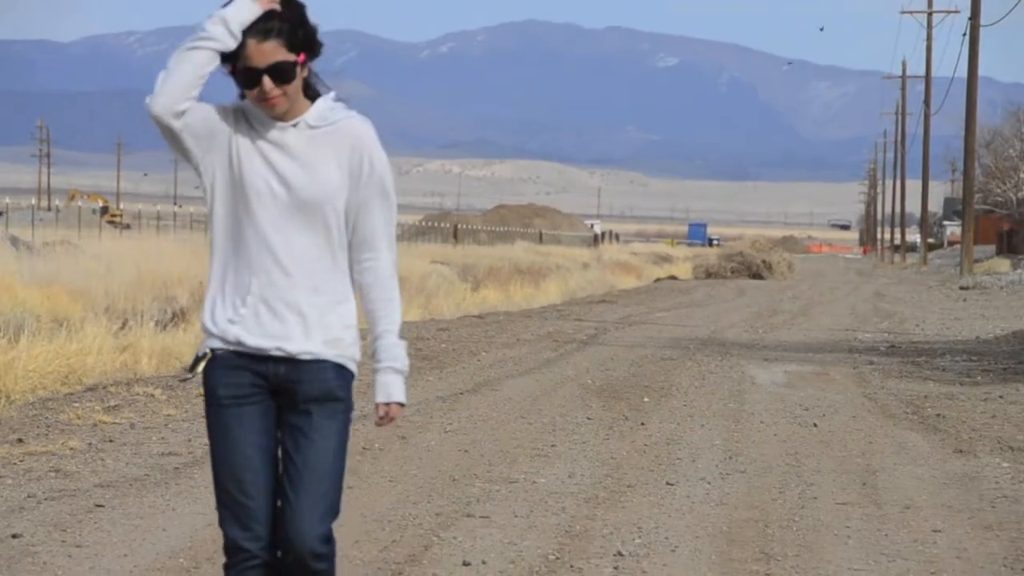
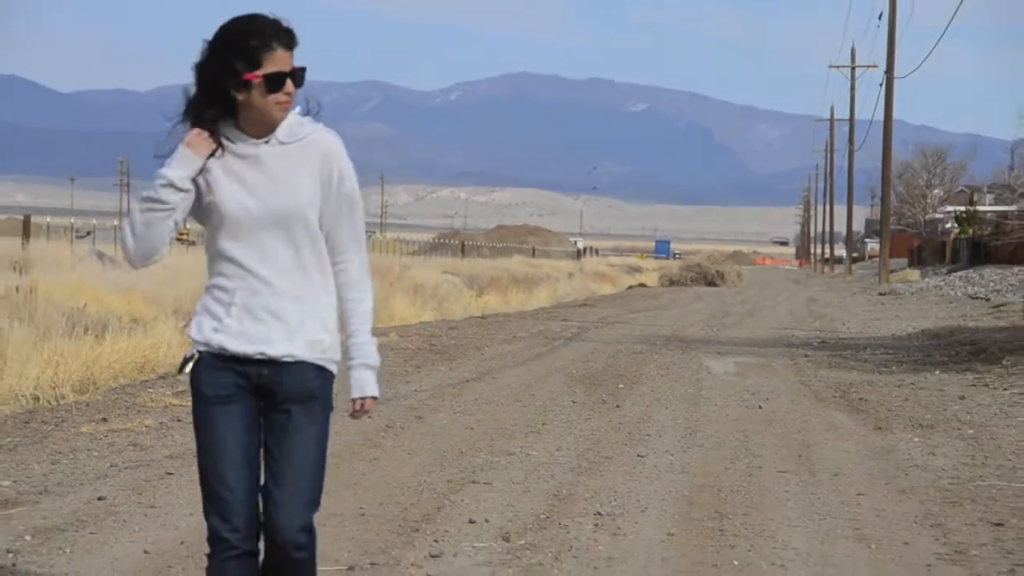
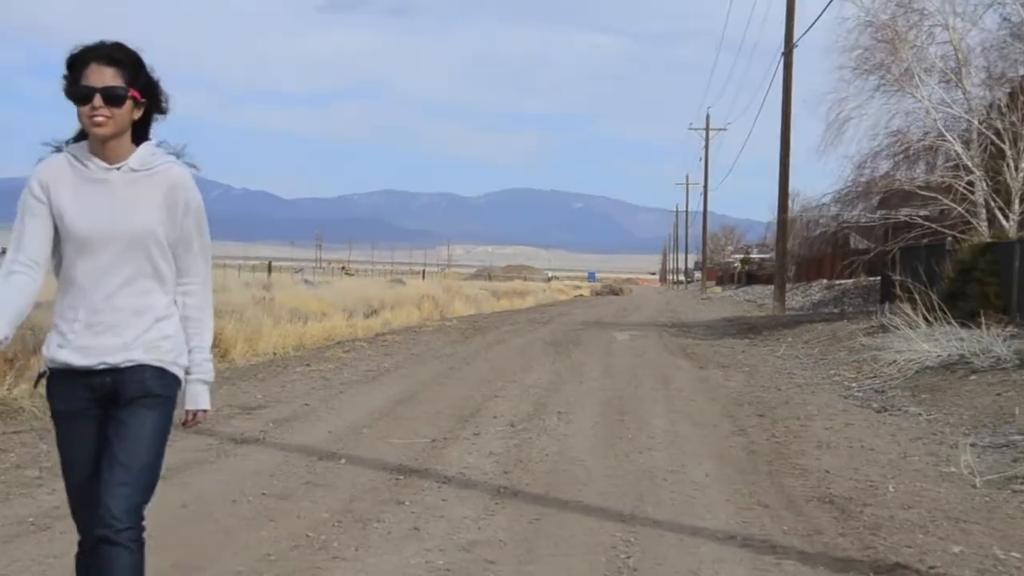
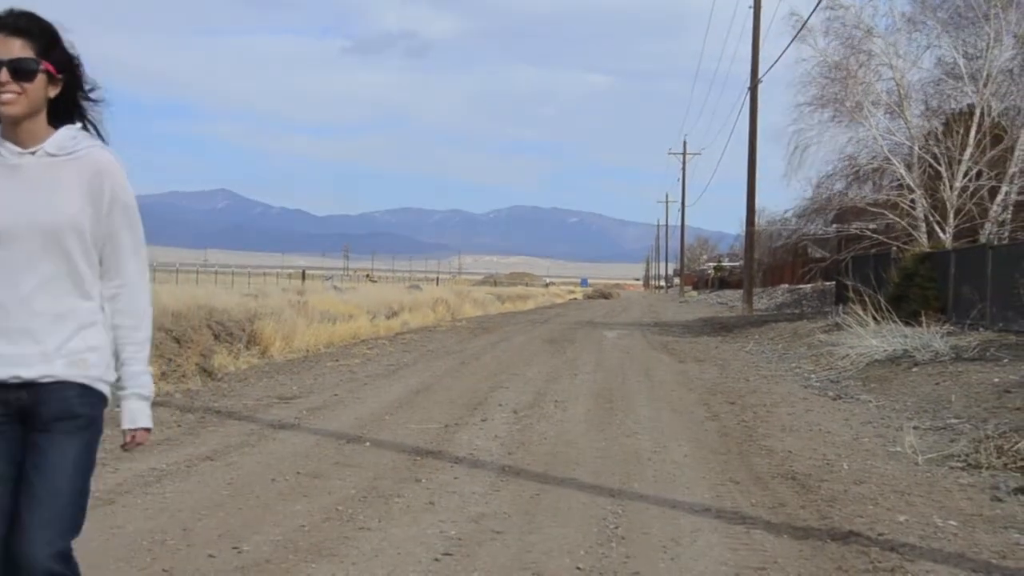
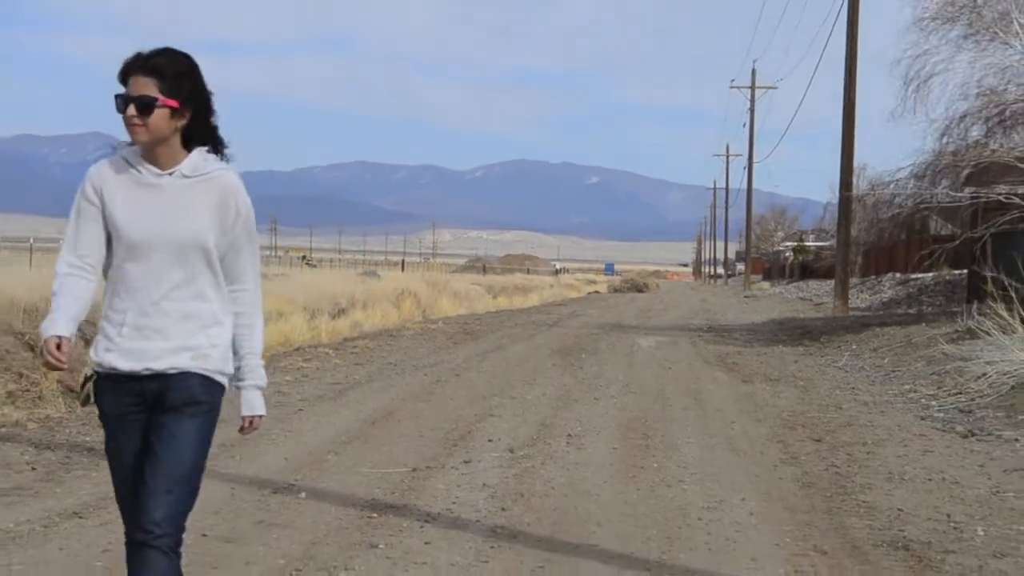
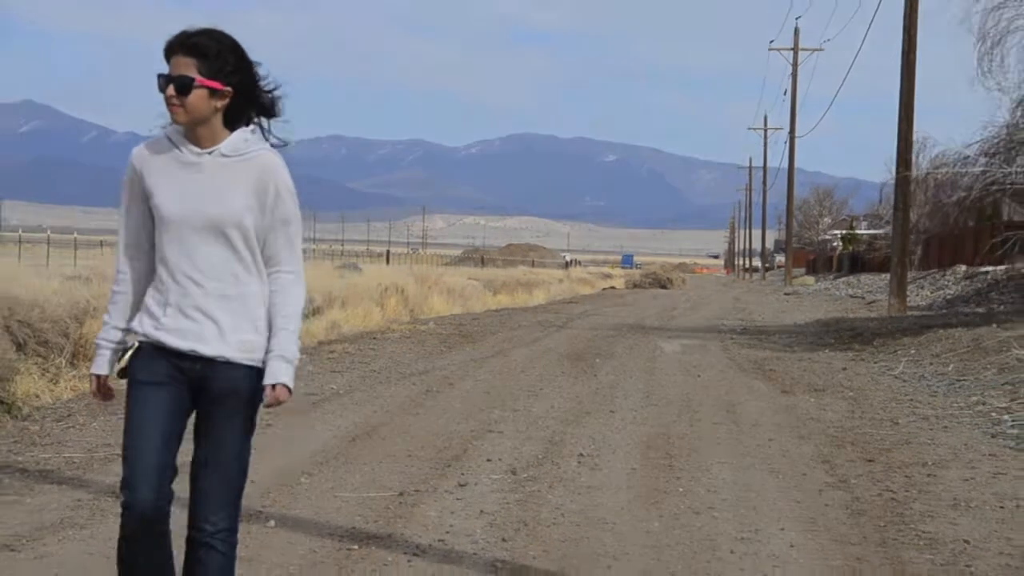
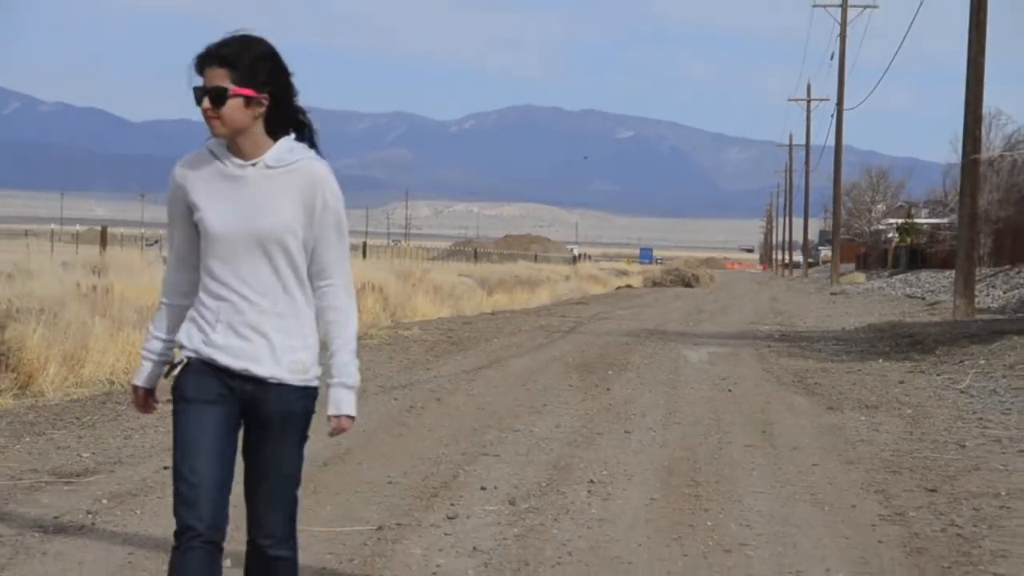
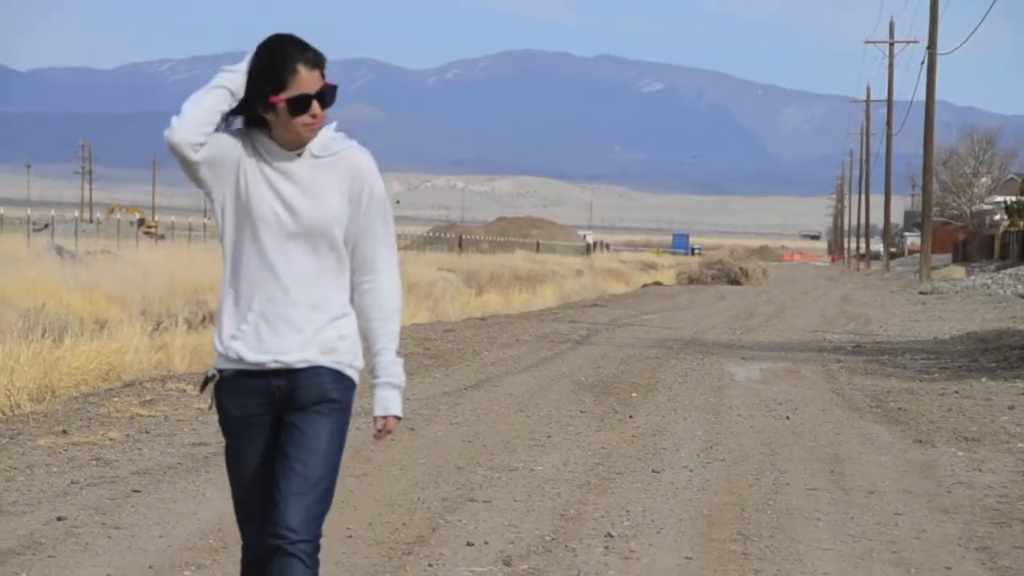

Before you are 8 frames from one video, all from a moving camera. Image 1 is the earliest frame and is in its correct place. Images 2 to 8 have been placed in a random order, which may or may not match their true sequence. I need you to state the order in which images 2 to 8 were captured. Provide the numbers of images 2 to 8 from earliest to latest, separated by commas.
8, 2, 7, 6, 5, 3, 4
